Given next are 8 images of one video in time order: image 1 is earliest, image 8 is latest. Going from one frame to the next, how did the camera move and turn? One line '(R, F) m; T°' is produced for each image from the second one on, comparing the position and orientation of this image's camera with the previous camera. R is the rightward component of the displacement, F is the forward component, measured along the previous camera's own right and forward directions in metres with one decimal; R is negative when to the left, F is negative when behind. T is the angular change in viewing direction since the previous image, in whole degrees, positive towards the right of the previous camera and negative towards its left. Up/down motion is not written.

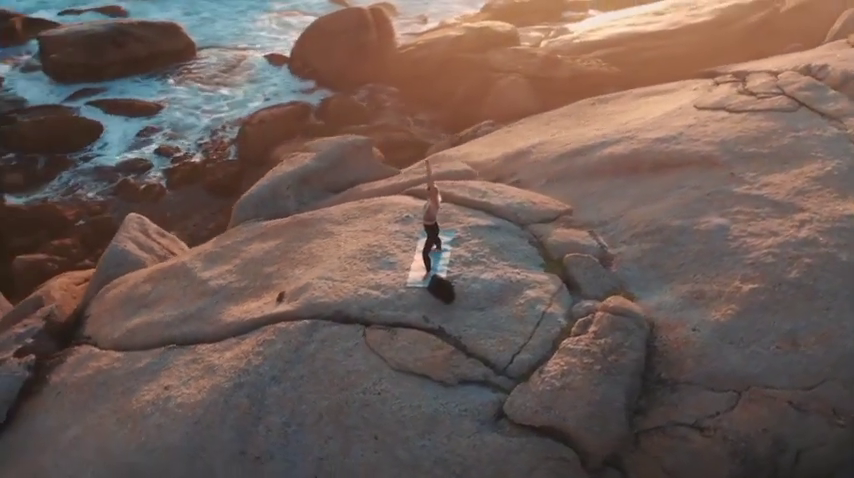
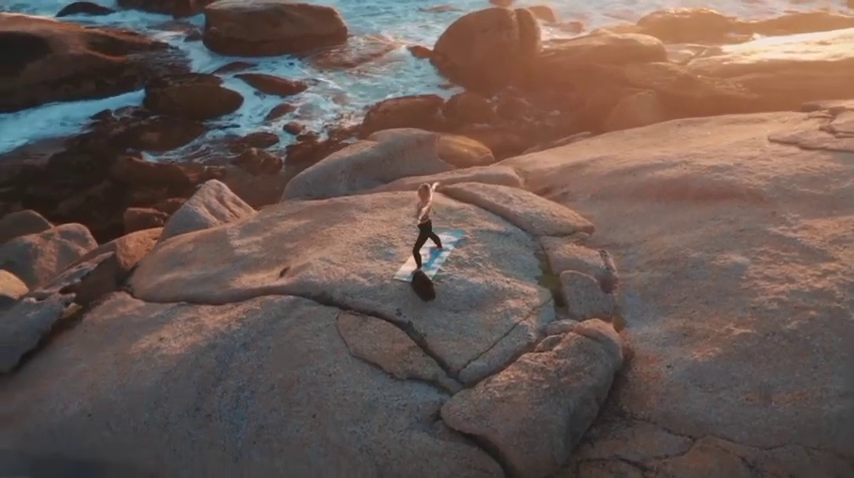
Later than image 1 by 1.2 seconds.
(+1.2, +0.1) m; -12°
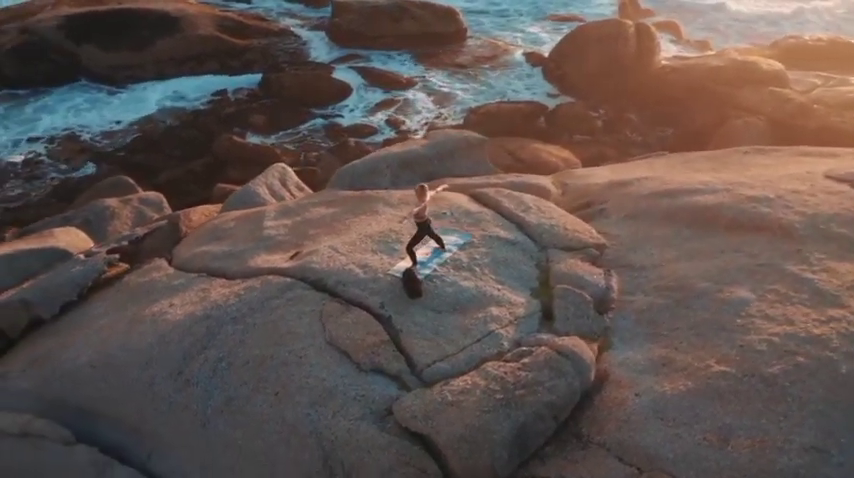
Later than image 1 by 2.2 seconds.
(+0.9, 0.0) m; -9°
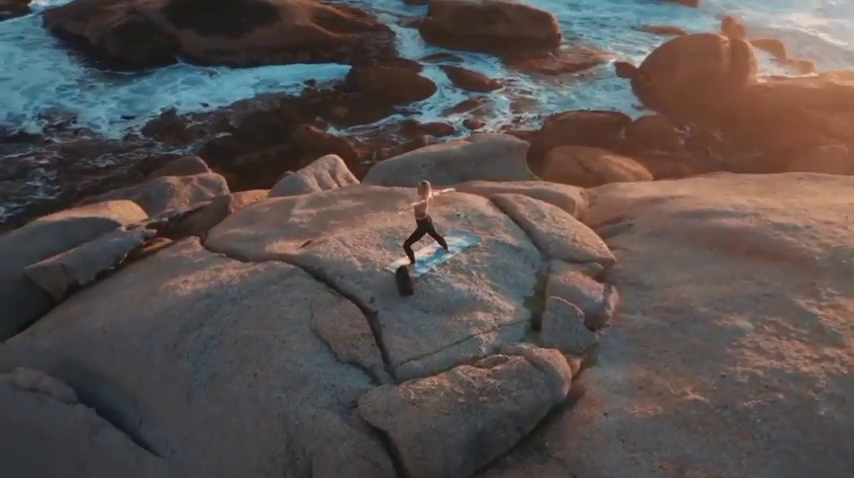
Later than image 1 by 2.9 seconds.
(+0.7, 0.0) m; -7°
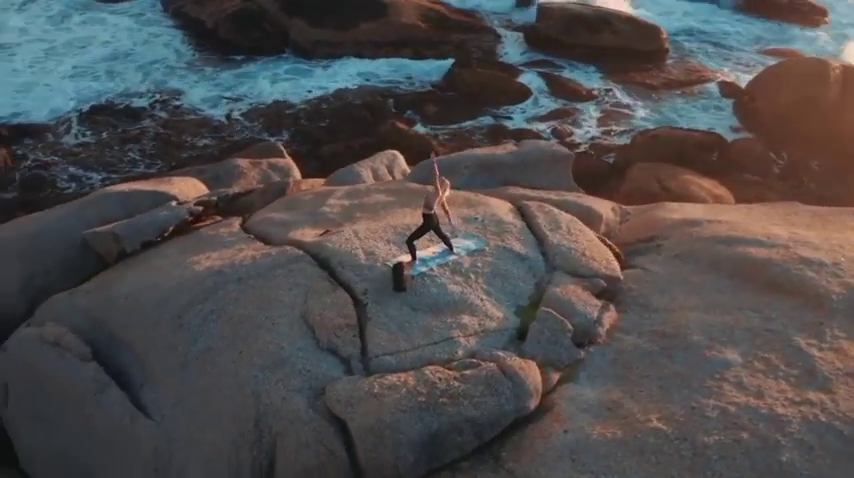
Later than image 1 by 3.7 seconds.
(+0.8, 0.0) m; -8°
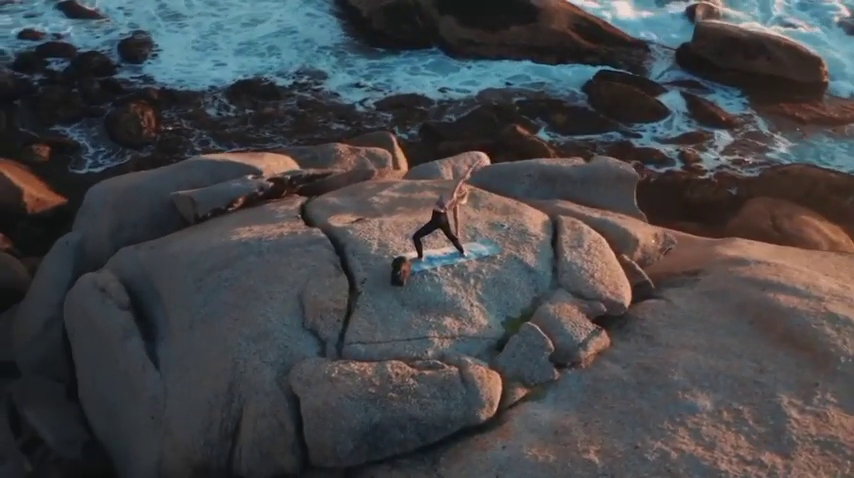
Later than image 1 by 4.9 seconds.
(+1.1, +0.1) m; -11°
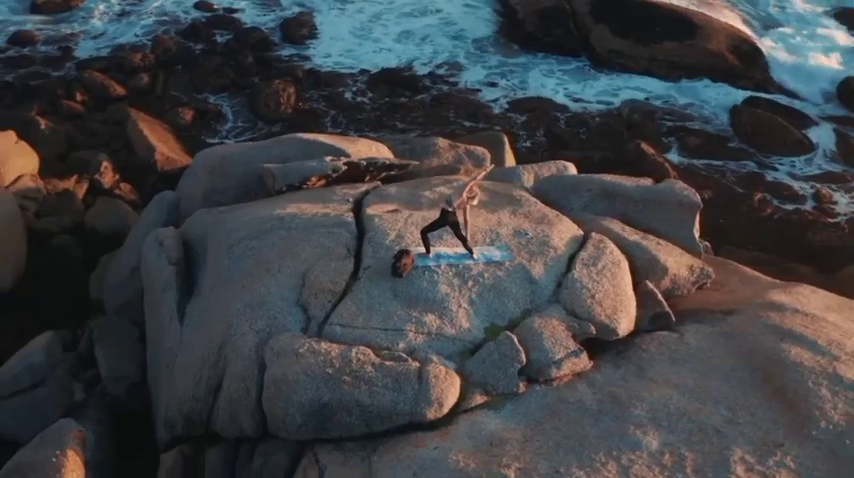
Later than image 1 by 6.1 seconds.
(+1.1, +0.1) m; -12°
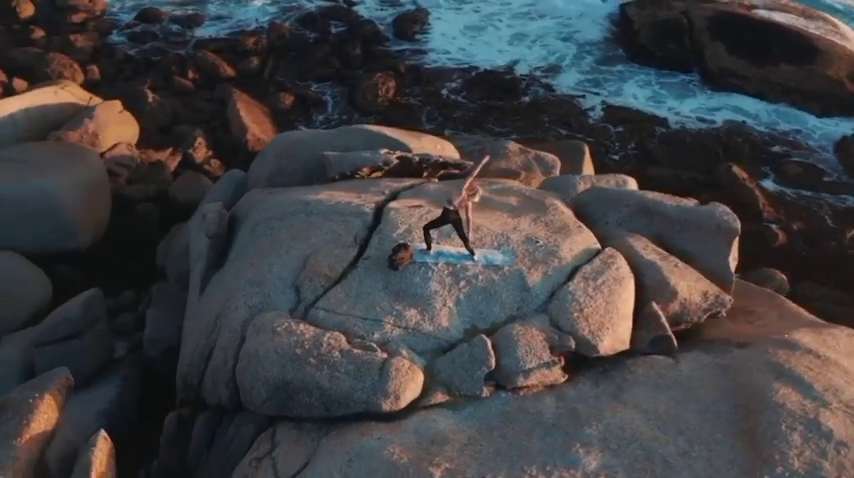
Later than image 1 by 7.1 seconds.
(+0.8, 0.0) m; -9°
